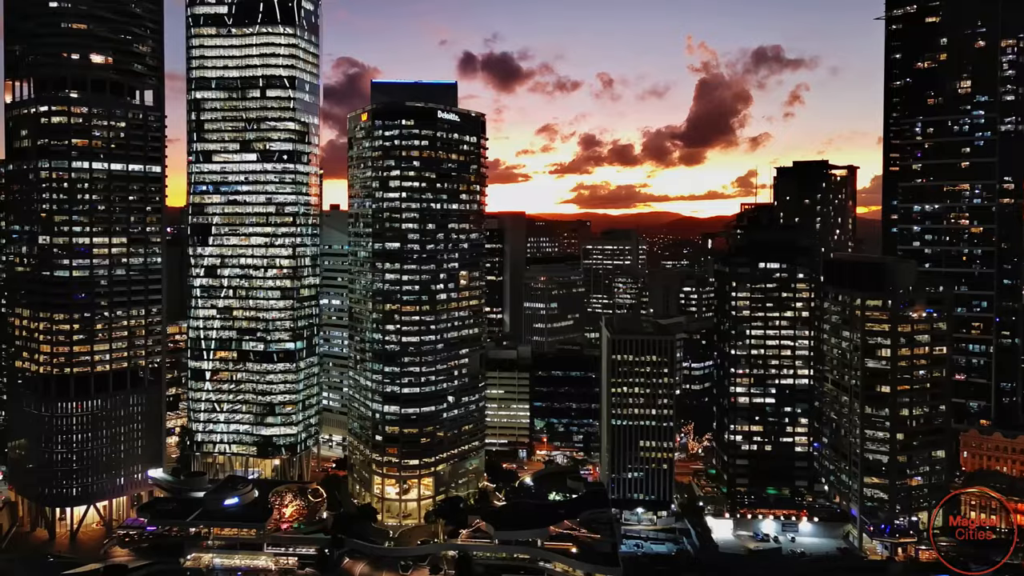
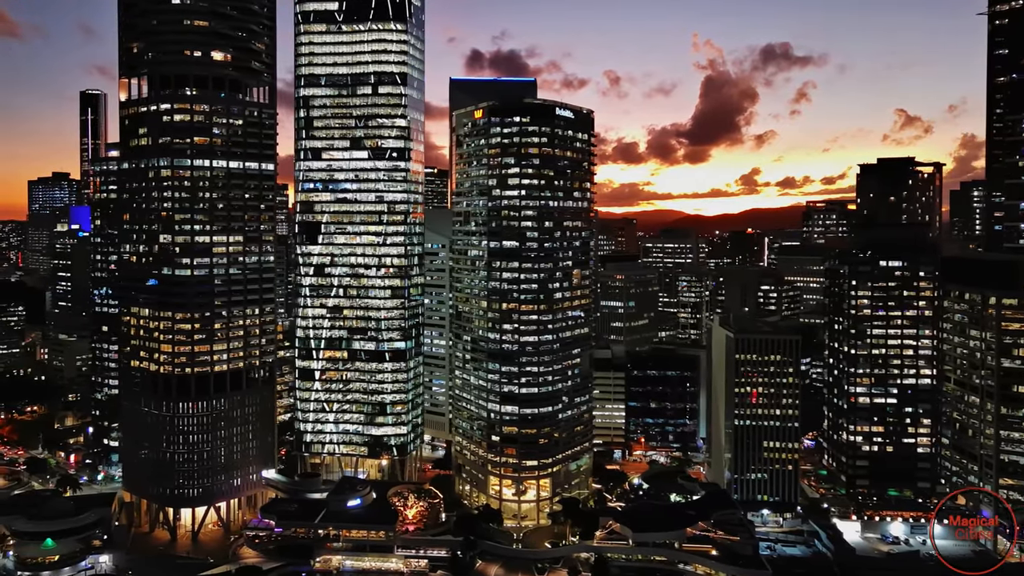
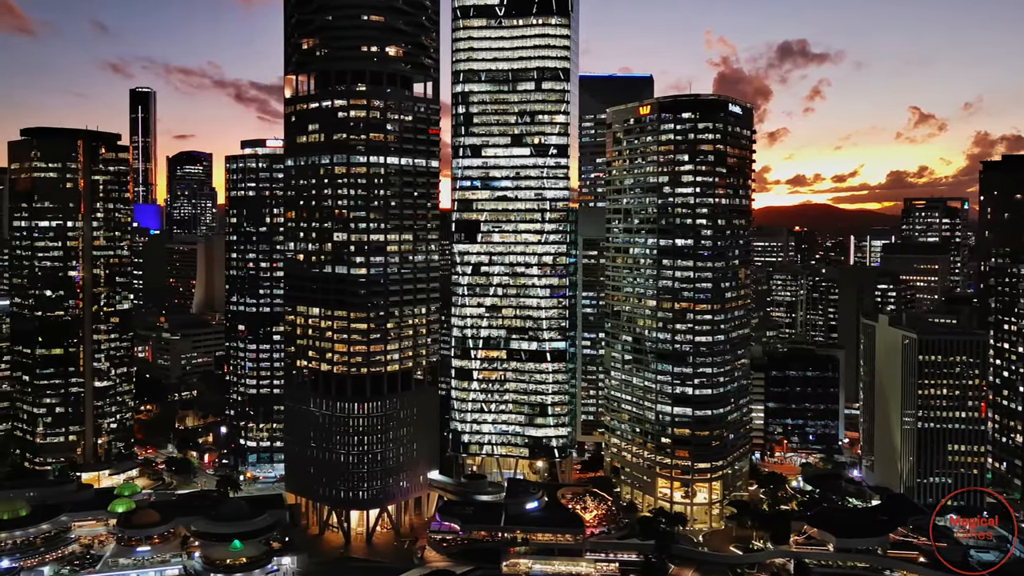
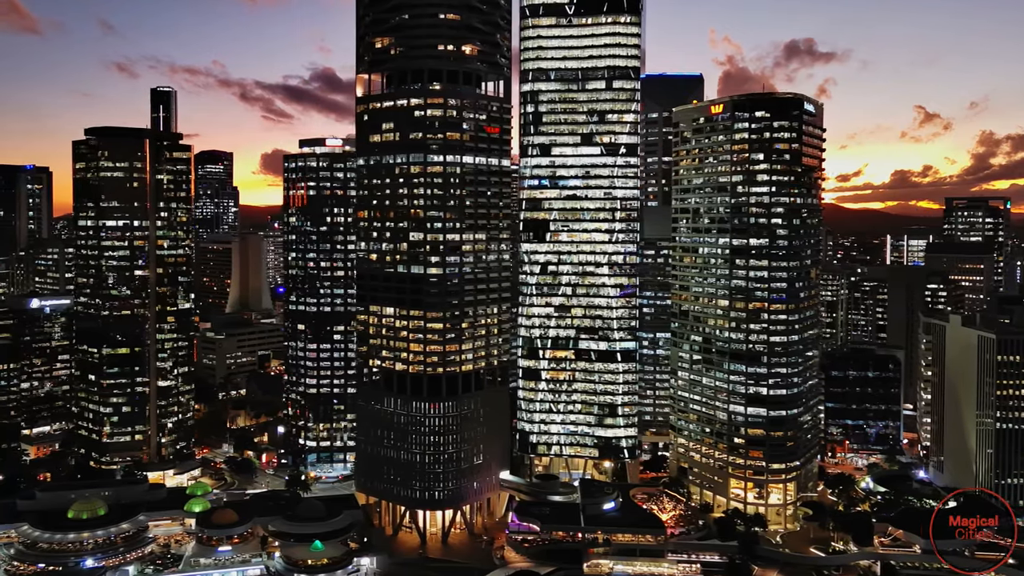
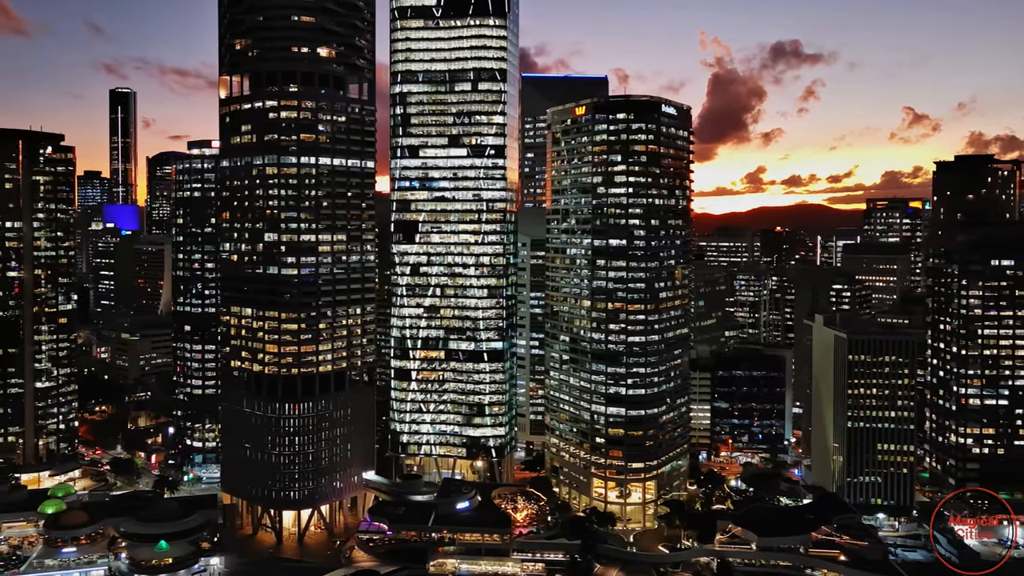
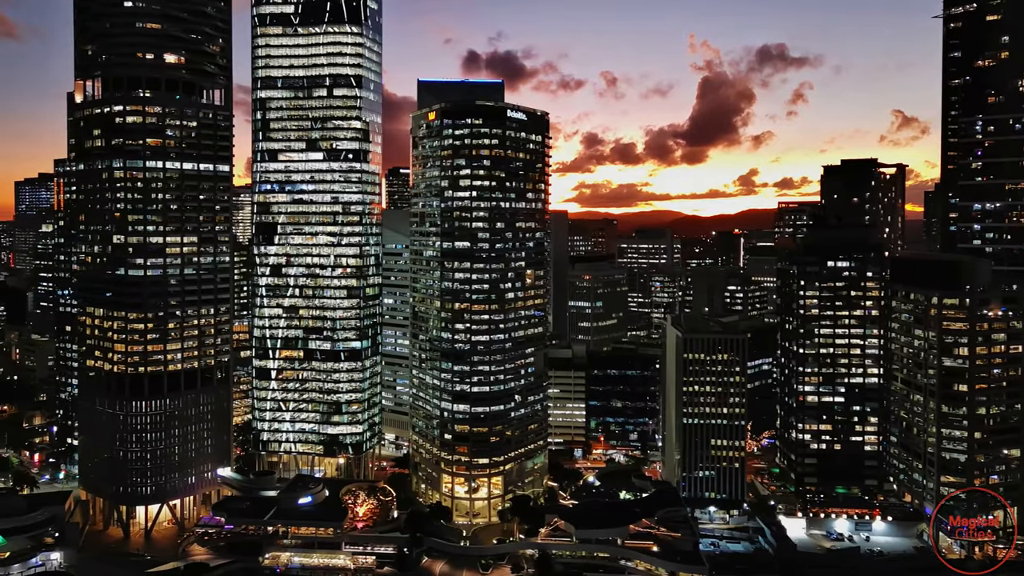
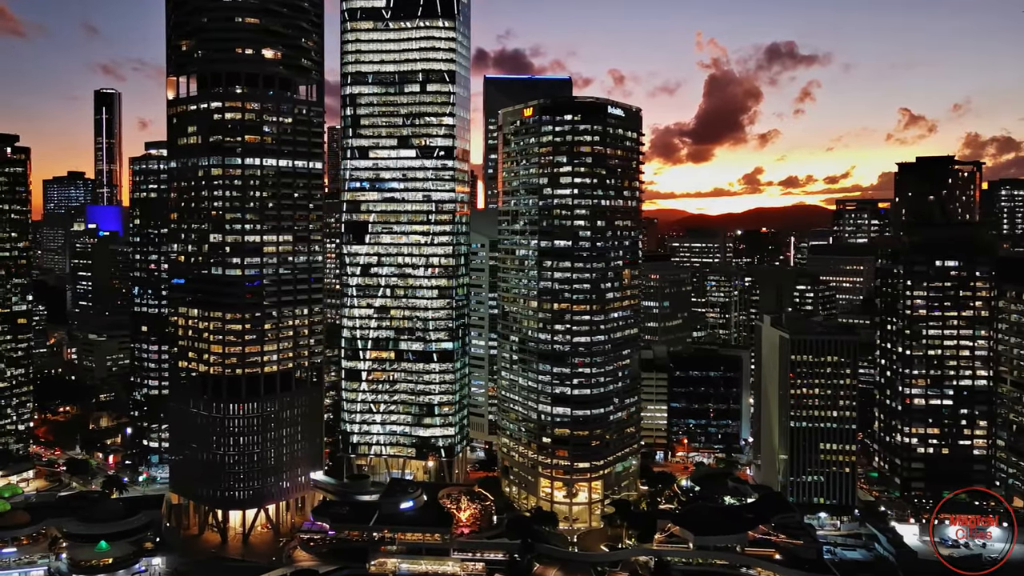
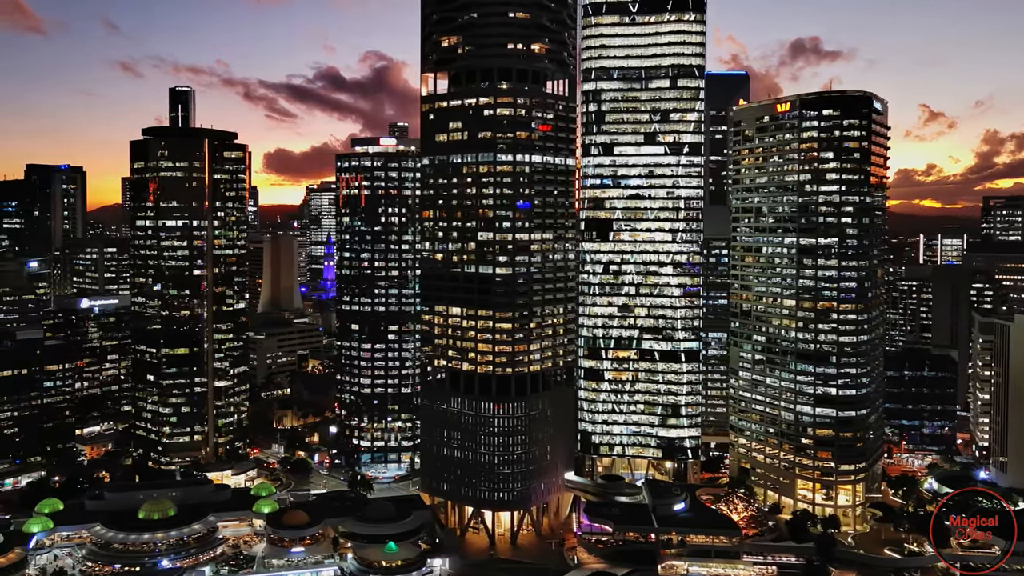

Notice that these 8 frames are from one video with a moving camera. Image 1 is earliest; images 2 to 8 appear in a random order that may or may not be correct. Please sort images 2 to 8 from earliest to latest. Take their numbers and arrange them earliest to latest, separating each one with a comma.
6, 2, 7, 5, 3, 4, 8
